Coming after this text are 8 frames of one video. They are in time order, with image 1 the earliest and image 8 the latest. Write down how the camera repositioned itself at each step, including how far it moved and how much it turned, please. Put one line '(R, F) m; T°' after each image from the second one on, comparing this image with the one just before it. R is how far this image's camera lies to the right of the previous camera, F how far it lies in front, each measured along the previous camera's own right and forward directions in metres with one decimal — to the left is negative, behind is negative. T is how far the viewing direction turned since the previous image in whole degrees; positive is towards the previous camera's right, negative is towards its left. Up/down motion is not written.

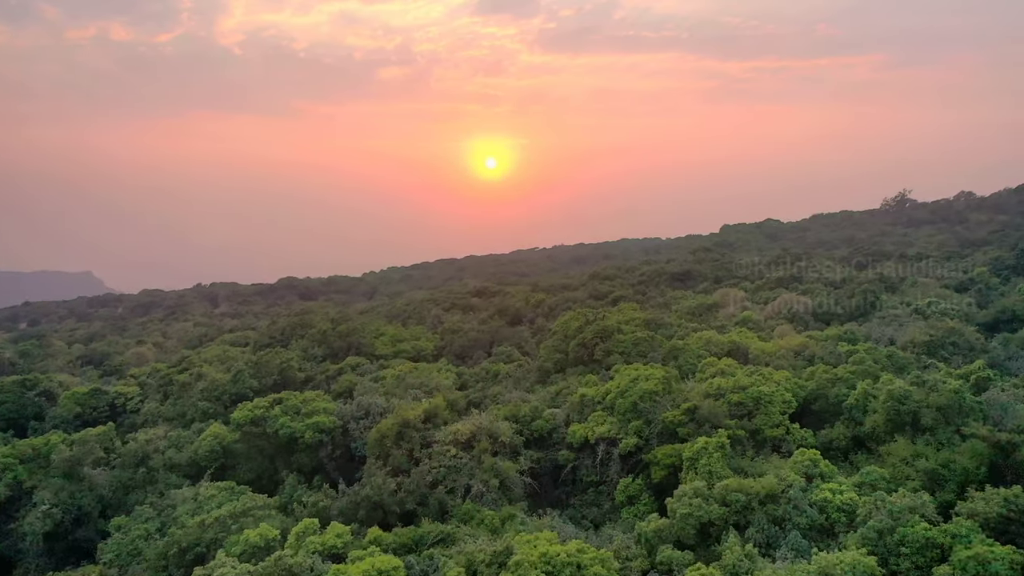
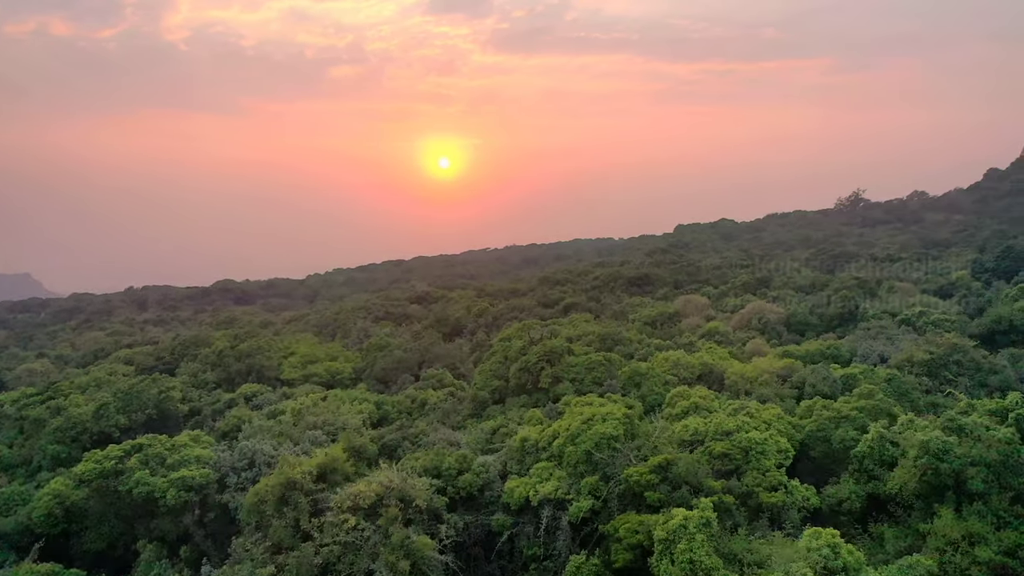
(+0.9, +6.1) m; +3°
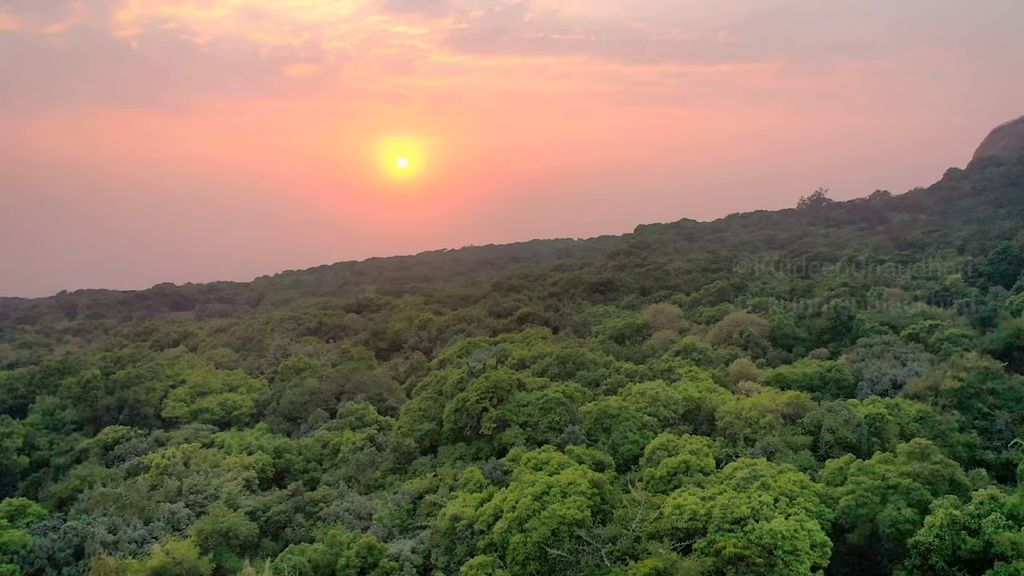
(+0.7, +6.2) m; +3°
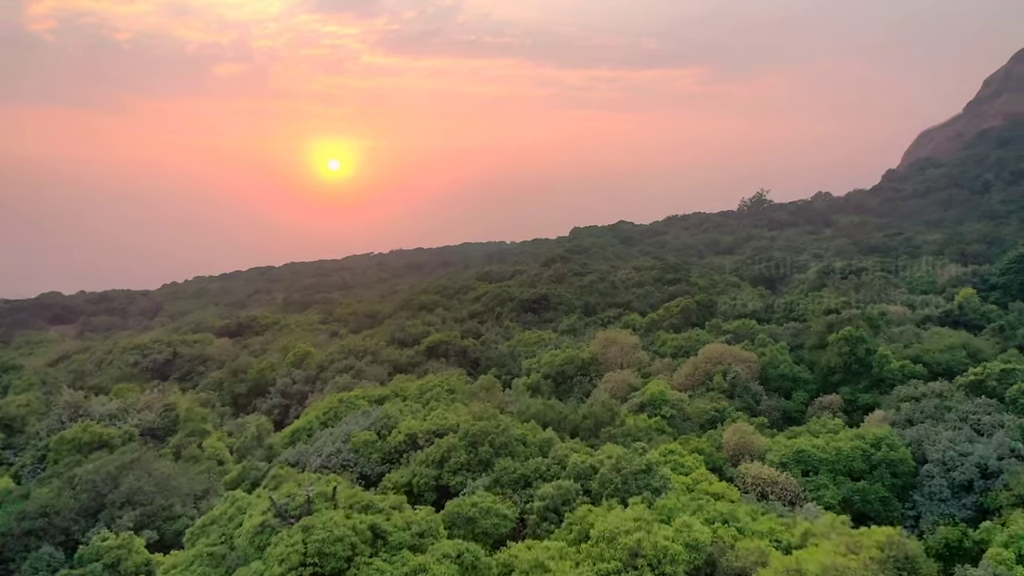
(+1.2, +10.8) m; +5°
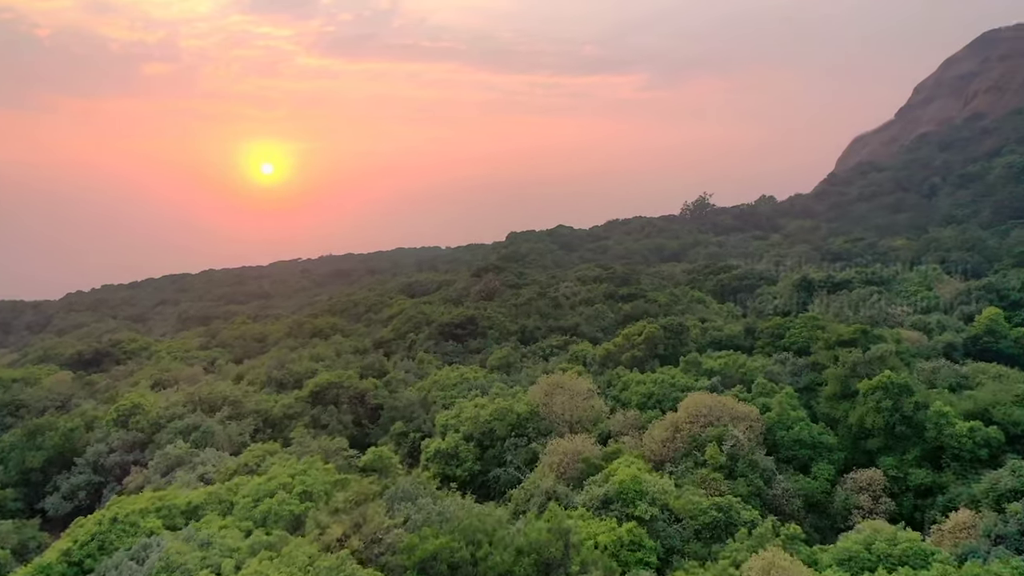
(+0.8, +8.8) m; +4°
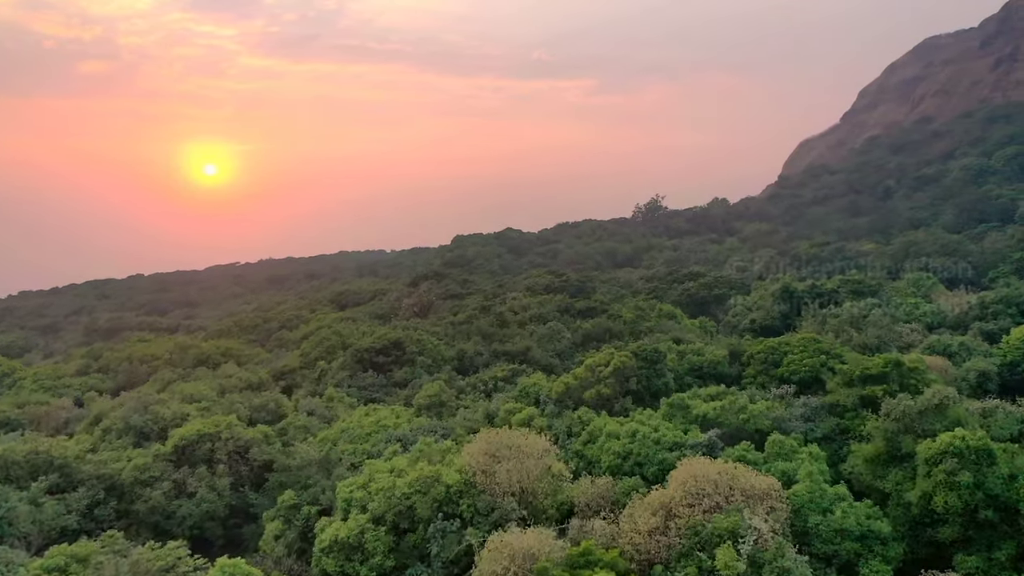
(+0.5, +6.3) m; +4°
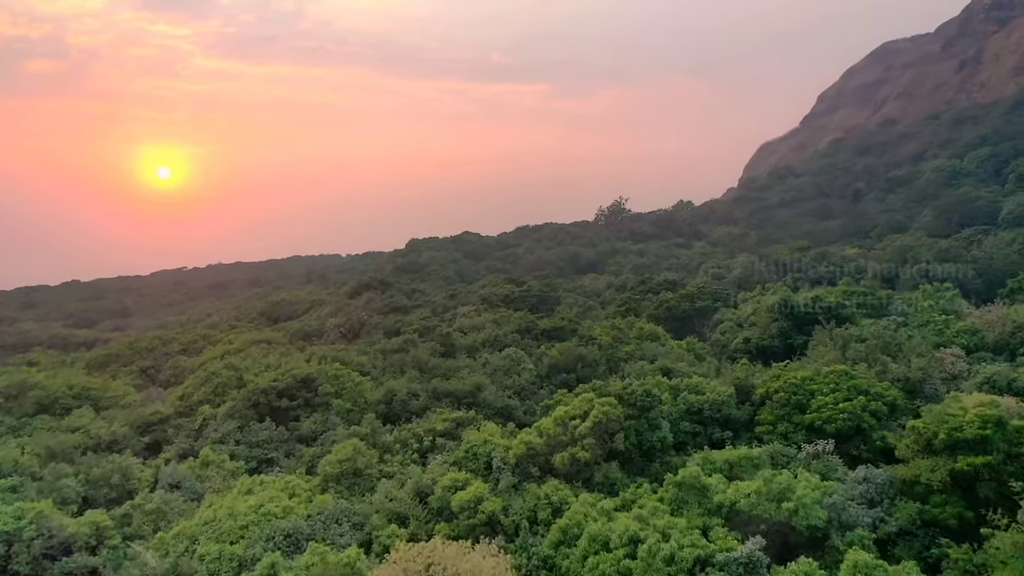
(+0.4, +6.3) m; +3°
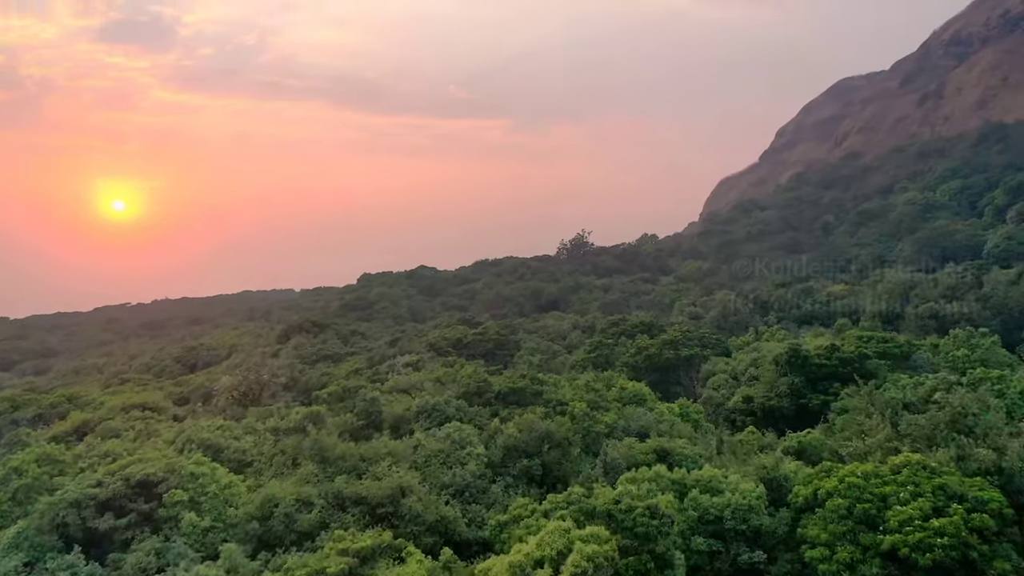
(+0.4, +6.3) m; +3°
